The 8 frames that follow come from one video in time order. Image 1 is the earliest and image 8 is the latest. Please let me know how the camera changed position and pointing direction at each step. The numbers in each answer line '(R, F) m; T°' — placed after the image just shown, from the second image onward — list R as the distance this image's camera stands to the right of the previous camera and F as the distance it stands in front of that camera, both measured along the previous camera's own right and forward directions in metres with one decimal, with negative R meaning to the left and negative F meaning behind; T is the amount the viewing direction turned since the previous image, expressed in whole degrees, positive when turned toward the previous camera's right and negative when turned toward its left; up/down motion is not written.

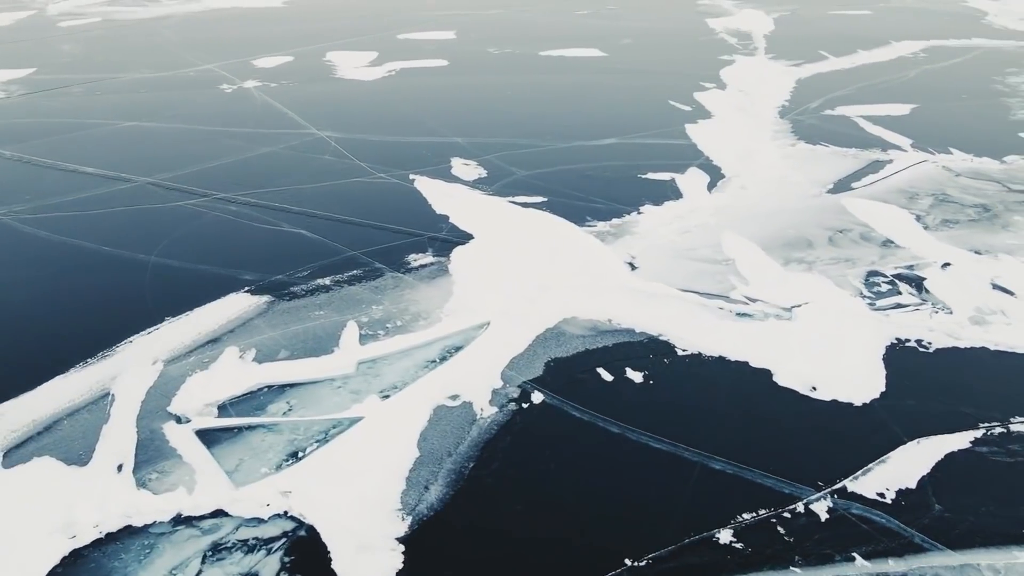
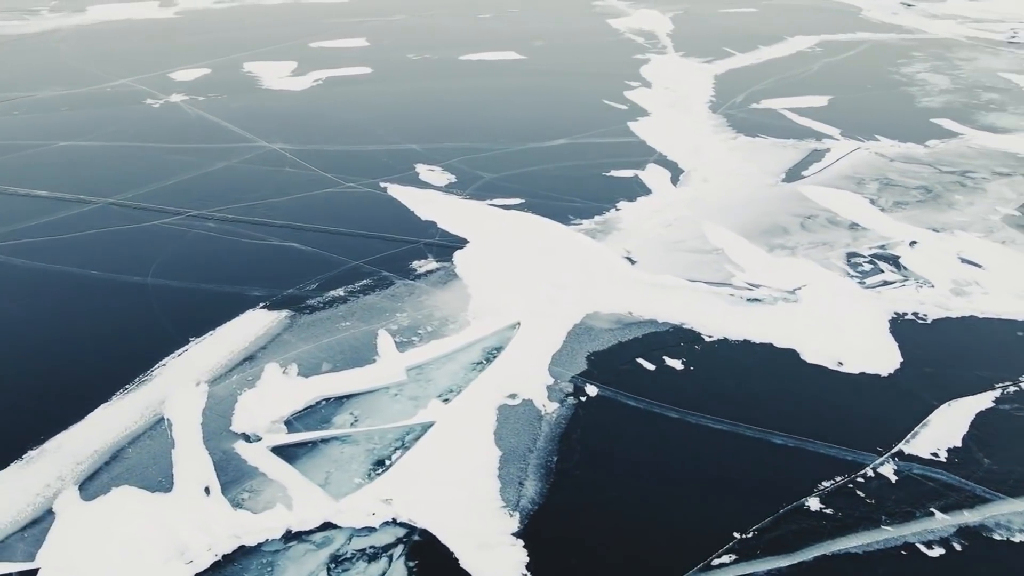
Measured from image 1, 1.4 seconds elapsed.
(-1.4, -0.1) m; +6°
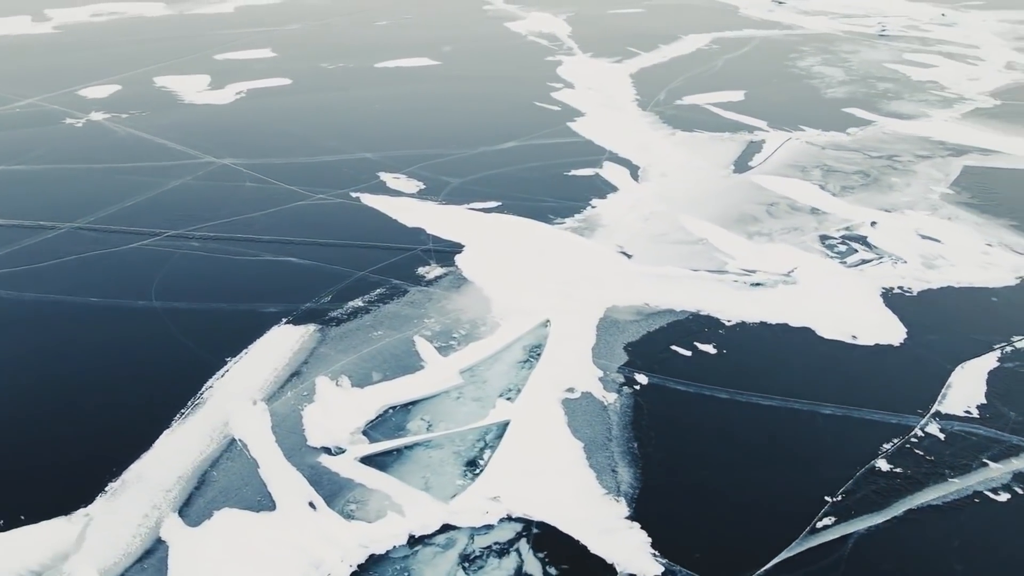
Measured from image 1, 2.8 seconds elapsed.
(-1.5, -0.1) m; +7°
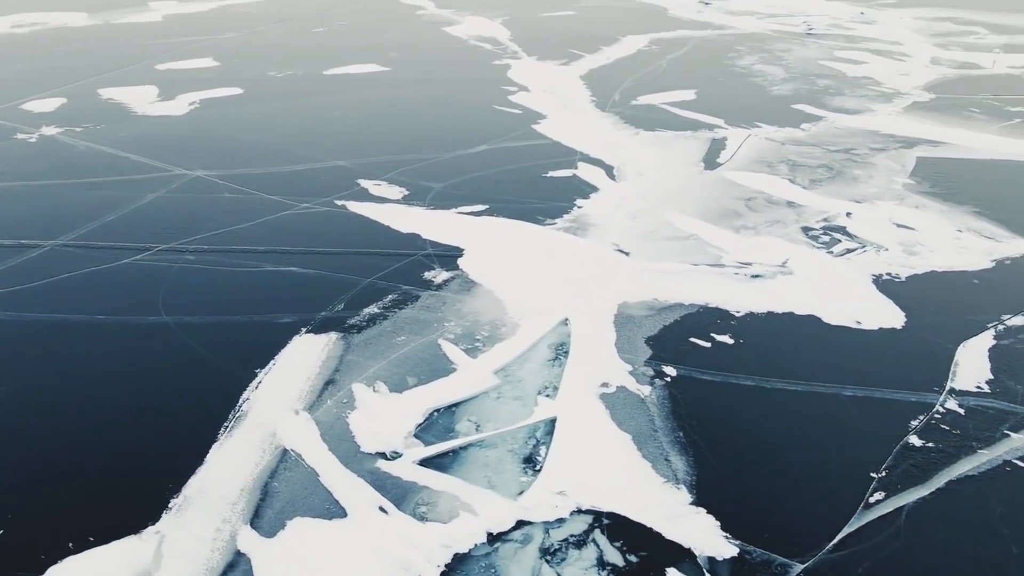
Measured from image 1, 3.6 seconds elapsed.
(-0.9, -0.1) m; +4°
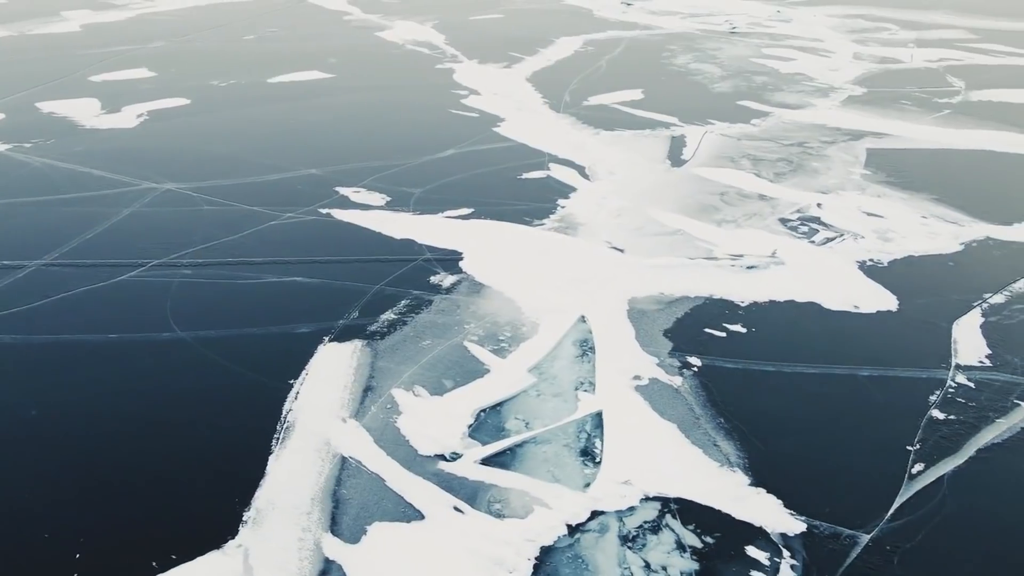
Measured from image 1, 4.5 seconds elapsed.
(-1.0, -0.1) m; +5°
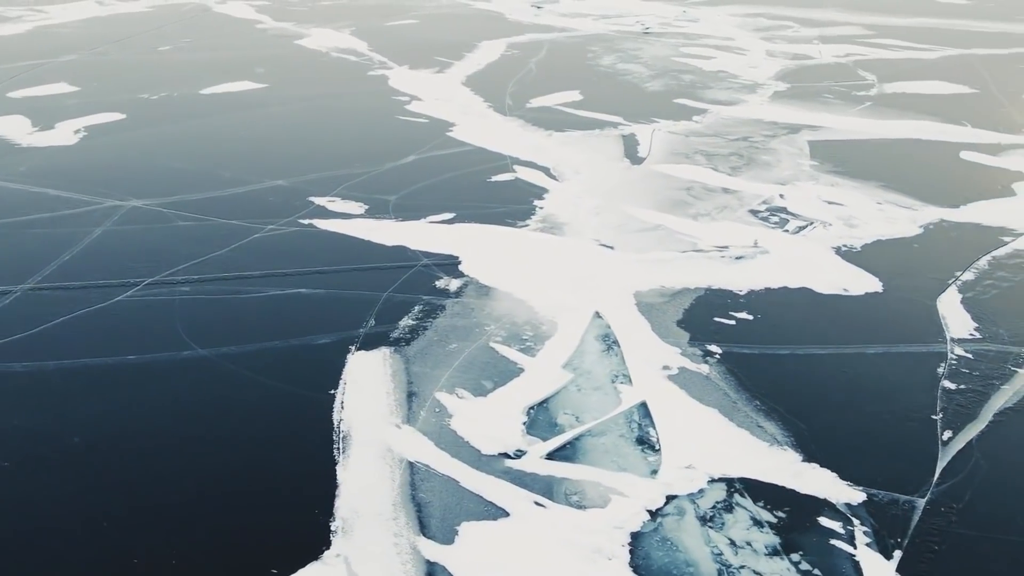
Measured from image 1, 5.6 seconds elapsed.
(-1.2, -0.1) m; +5°
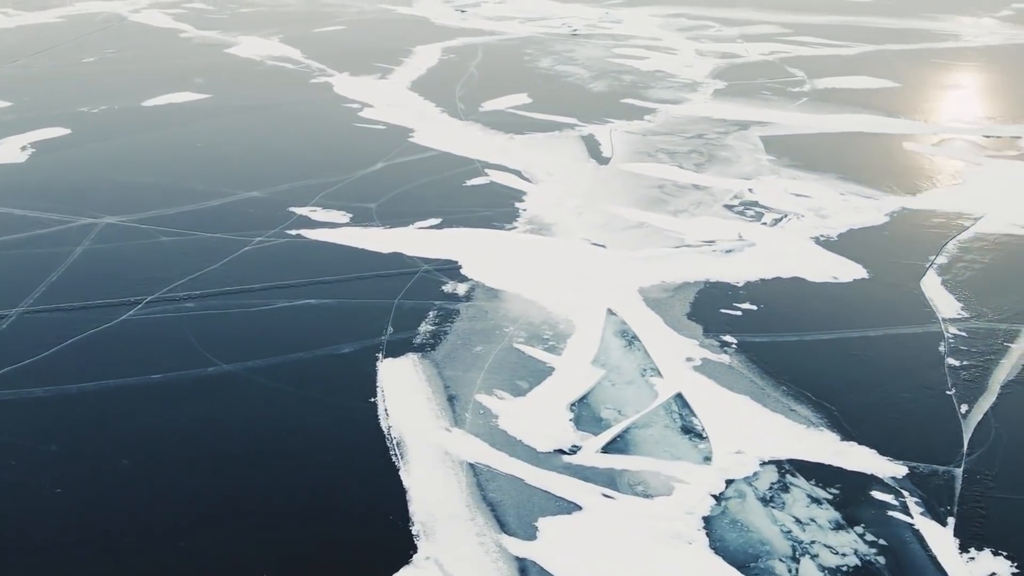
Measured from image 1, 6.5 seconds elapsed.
(-1.0, -0.1) m; +5°
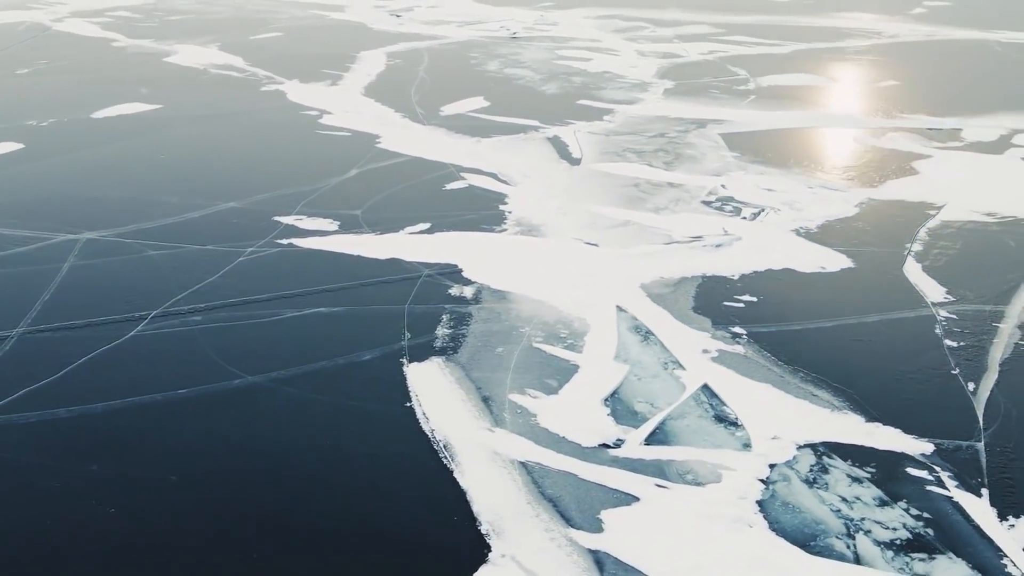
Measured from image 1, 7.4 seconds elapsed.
(-0.9, -0.1) m; +4°
